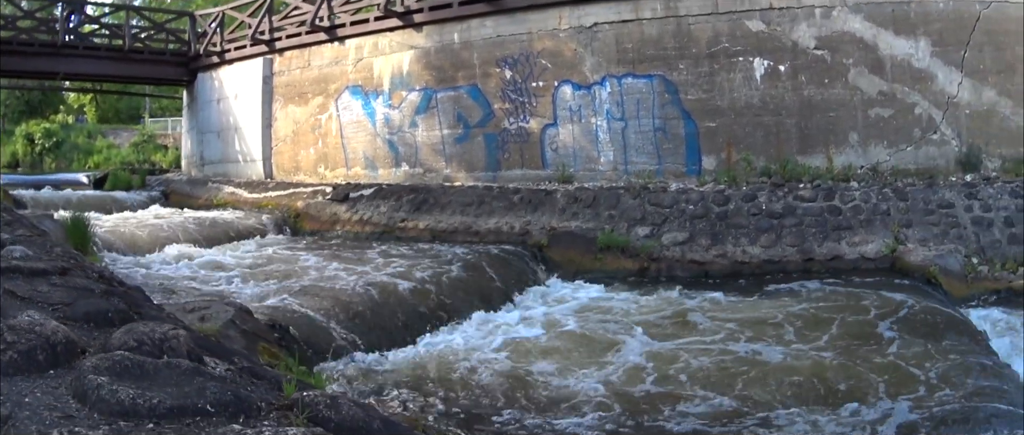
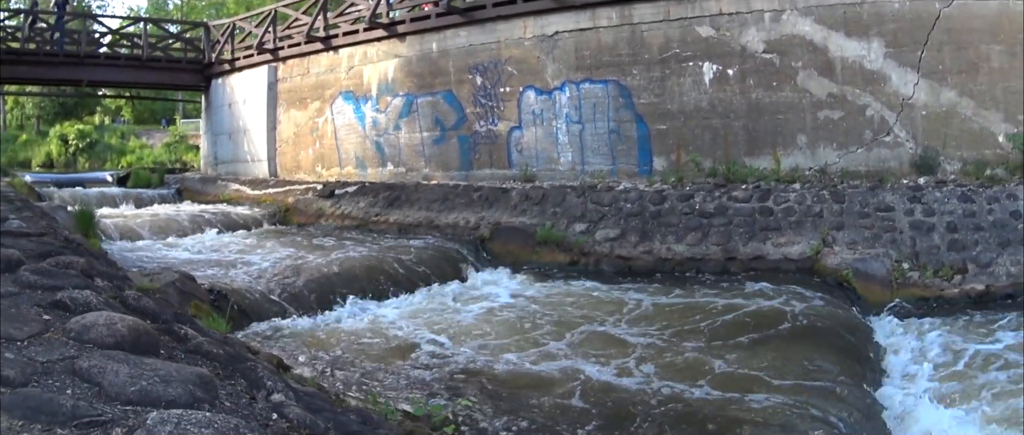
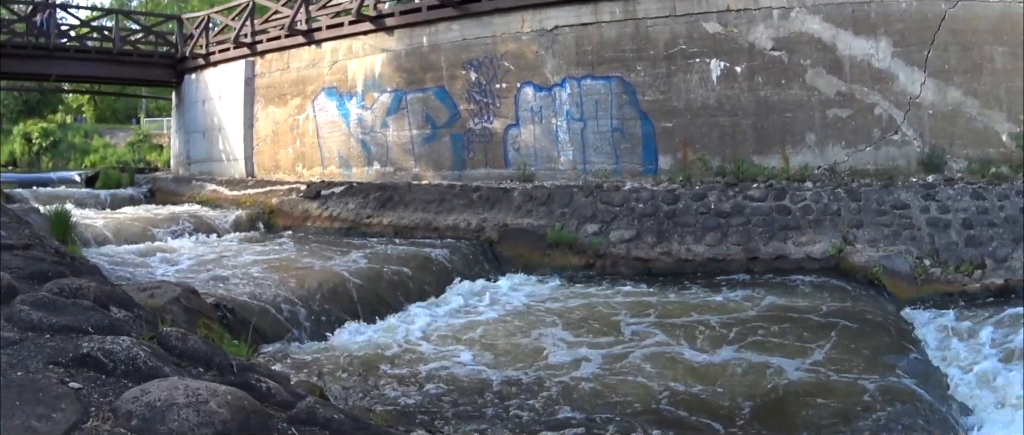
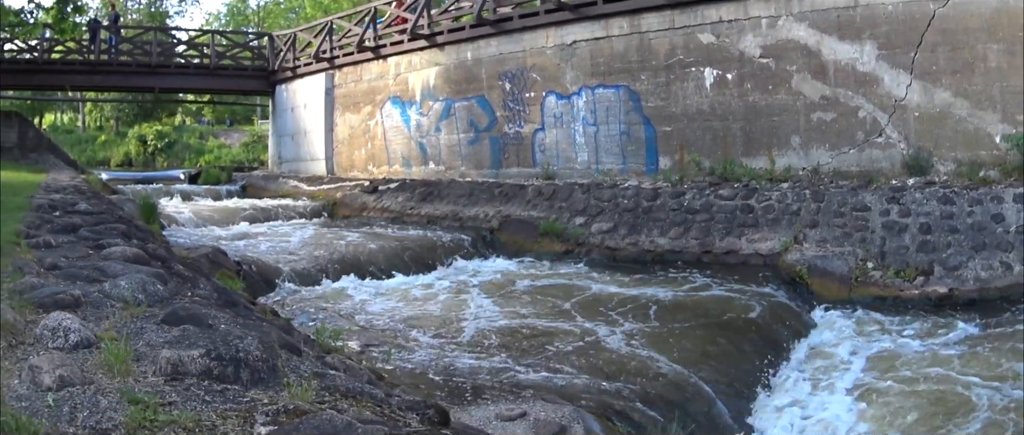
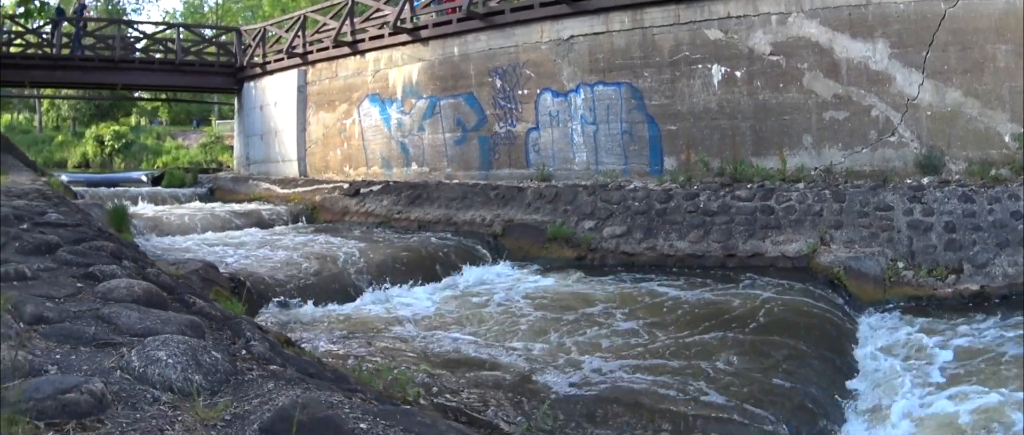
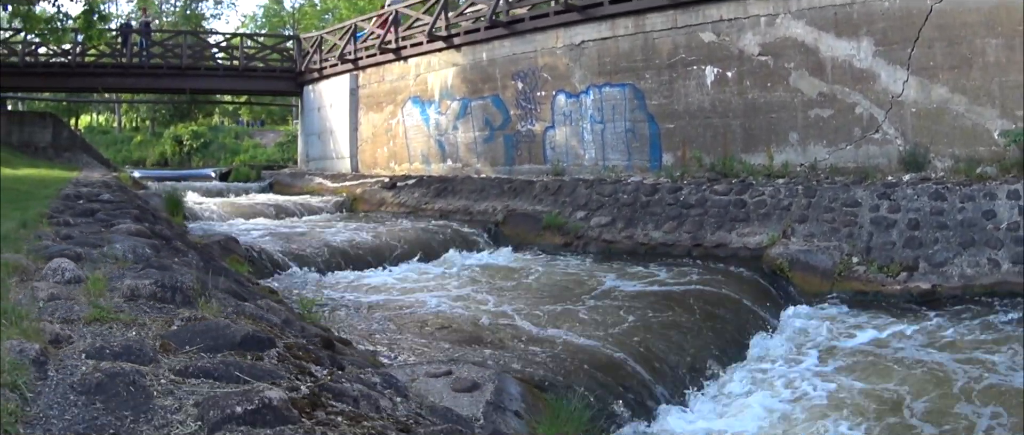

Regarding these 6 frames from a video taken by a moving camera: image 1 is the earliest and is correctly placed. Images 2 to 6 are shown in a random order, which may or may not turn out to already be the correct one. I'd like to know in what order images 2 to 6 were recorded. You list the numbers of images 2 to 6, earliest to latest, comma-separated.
3, 2, 5, 4, 6
